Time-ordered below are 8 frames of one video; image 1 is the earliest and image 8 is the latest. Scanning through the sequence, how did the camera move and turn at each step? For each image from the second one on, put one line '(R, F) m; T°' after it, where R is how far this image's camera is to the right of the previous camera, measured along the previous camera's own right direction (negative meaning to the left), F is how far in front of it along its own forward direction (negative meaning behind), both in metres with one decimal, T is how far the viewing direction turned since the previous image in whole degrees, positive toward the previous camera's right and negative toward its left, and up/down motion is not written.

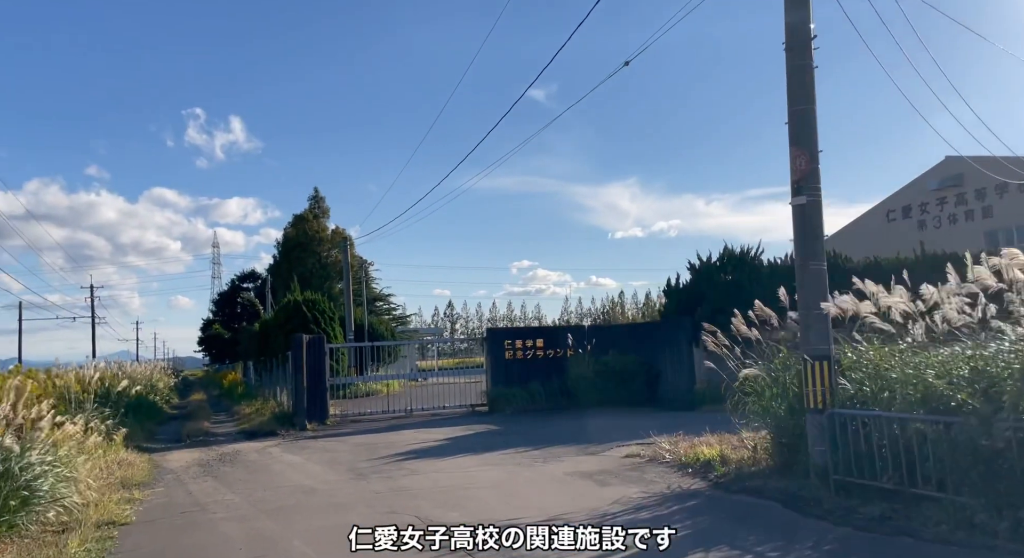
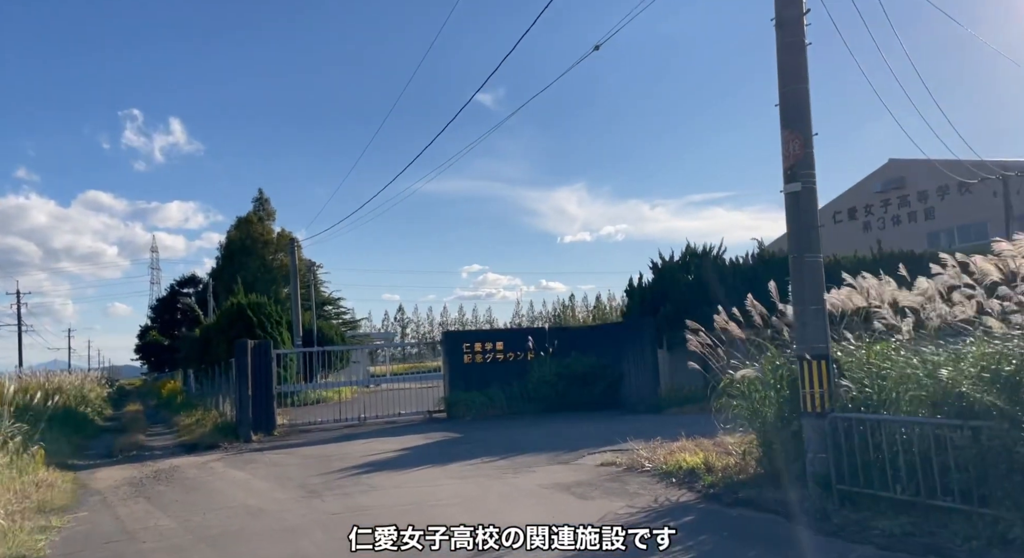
(-0.2, +0.9) m; +4°
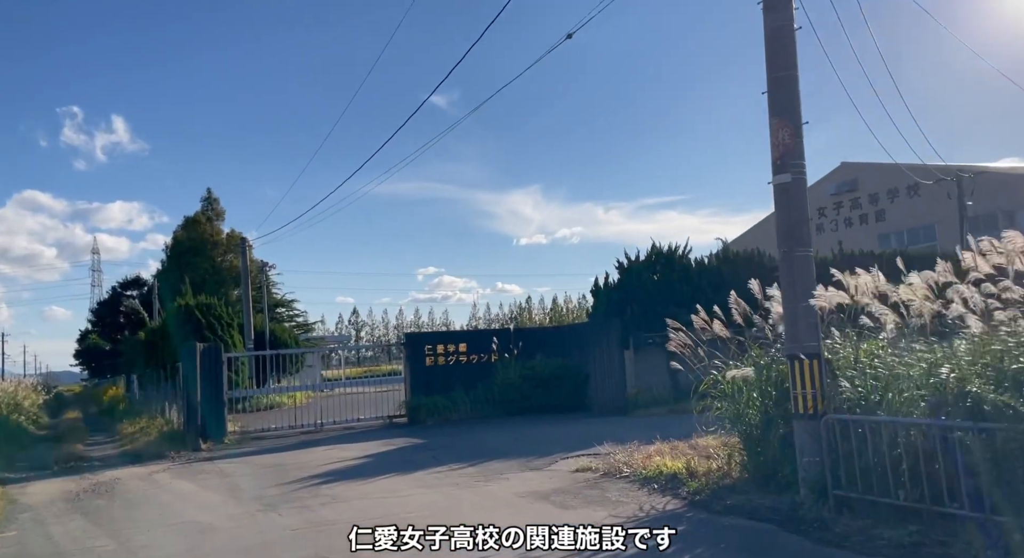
(-0.2, +0.6) m; +3°
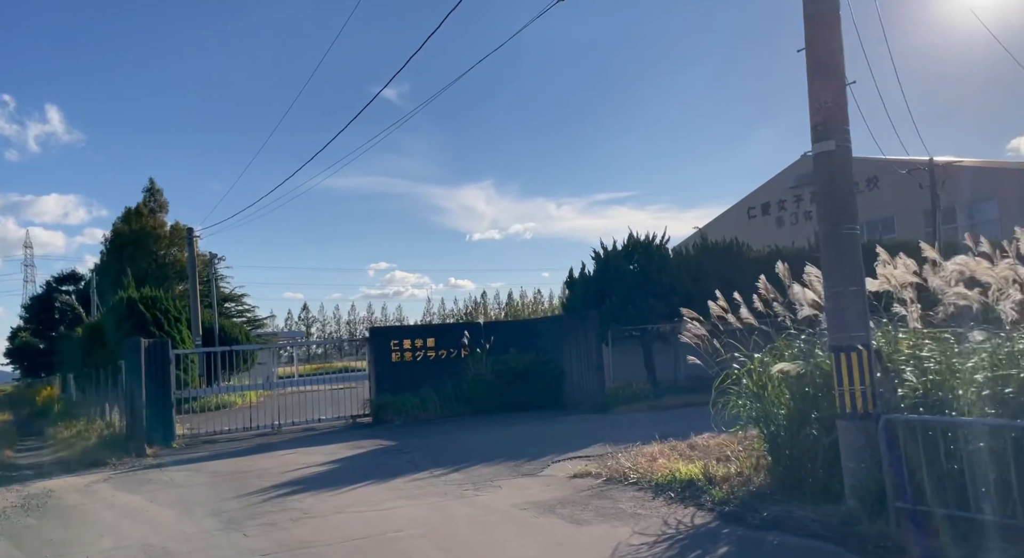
(-0.5, +1.1) m; +4°
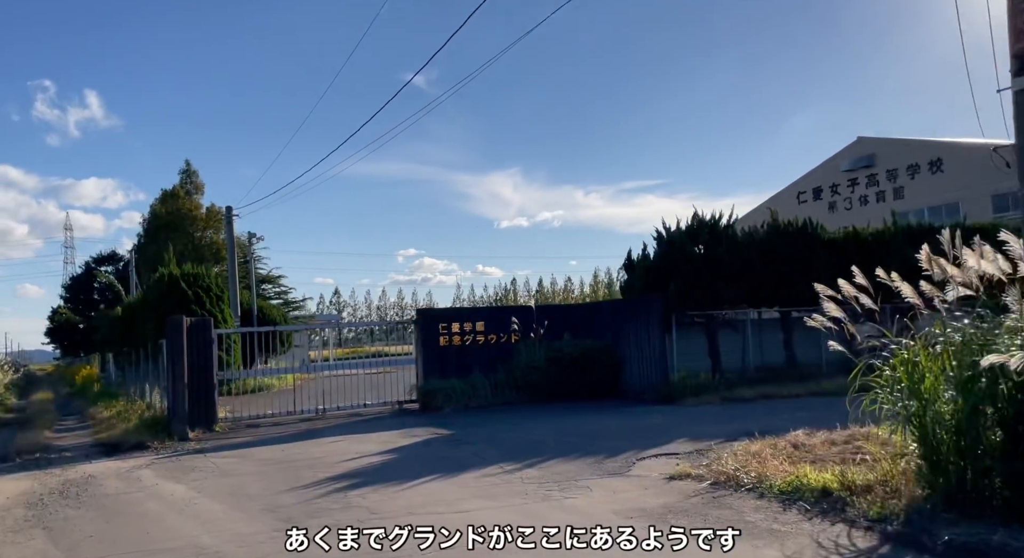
(-0.7, +1.1) m; -2°
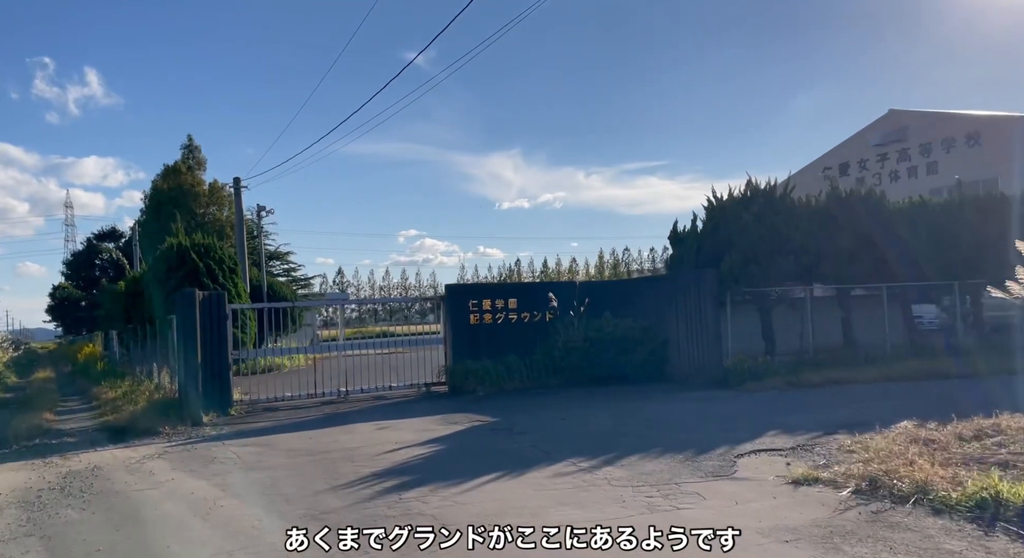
(-0.8, +1.4) m; 0°
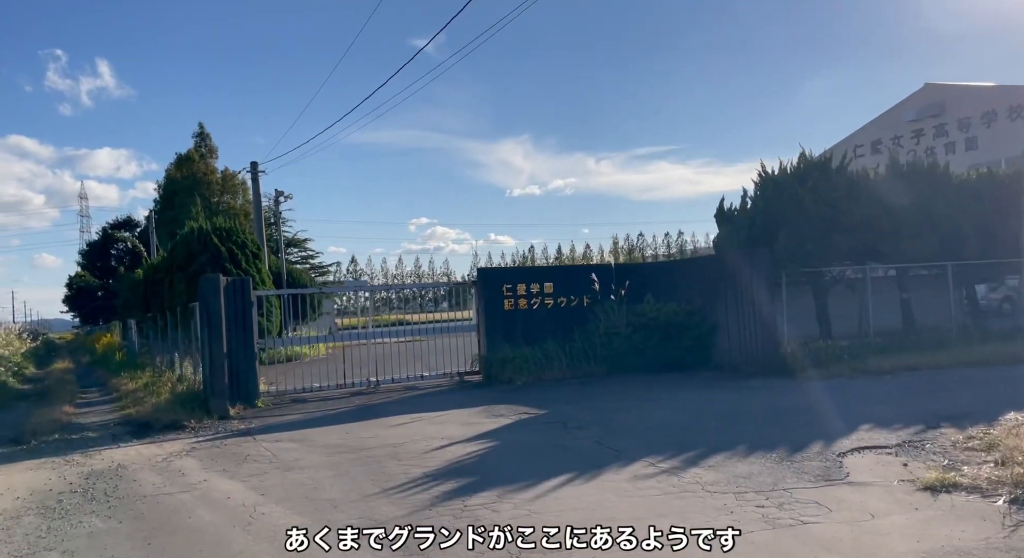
(-0.5, +0.9) m; -1°
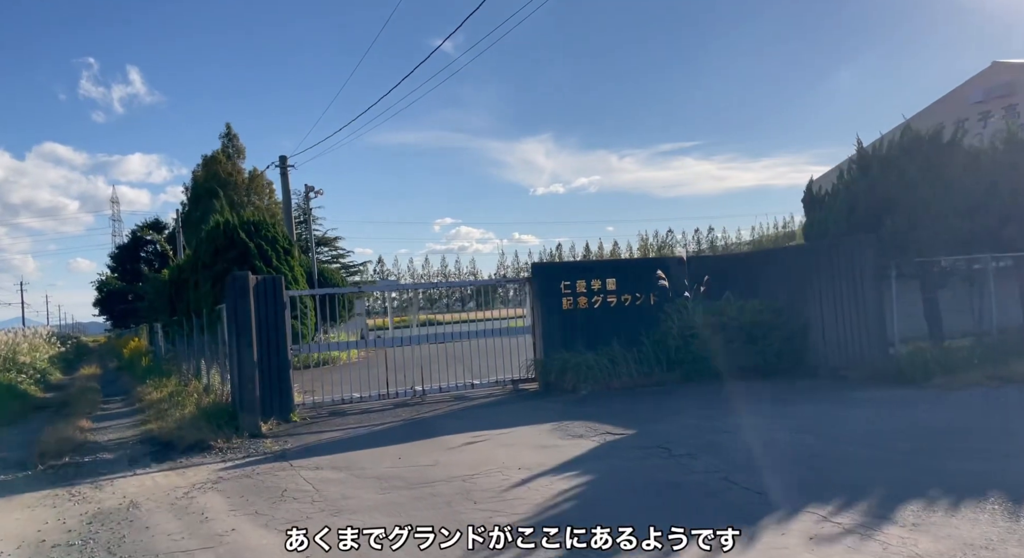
(-0.7, +1.8) m; -2°
